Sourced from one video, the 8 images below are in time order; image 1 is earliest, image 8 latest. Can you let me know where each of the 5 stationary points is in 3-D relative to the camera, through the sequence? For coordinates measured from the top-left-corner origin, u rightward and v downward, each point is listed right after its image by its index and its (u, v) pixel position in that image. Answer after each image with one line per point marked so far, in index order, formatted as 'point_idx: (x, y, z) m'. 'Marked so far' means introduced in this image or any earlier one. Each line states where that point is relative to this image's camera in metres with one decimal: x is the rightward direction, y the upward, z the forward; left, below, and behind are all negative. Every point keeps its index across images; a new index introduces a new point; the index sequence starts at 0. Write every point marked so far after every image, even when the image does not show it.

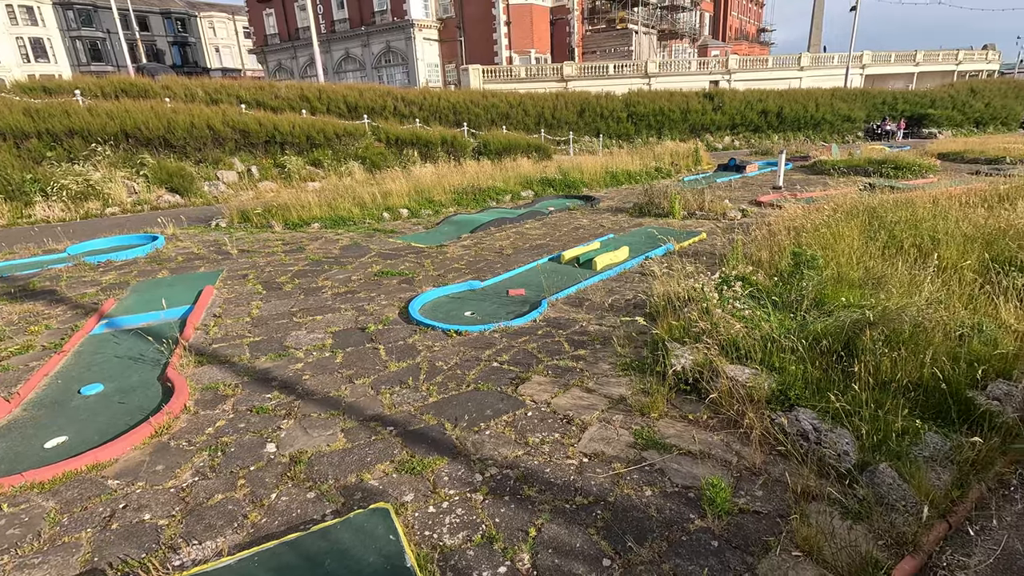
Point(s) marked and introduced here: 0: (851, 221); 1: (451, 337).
0: (+3.7, +0.7, +5.8) m
1: (-0.5, -0.4, +4.5) m
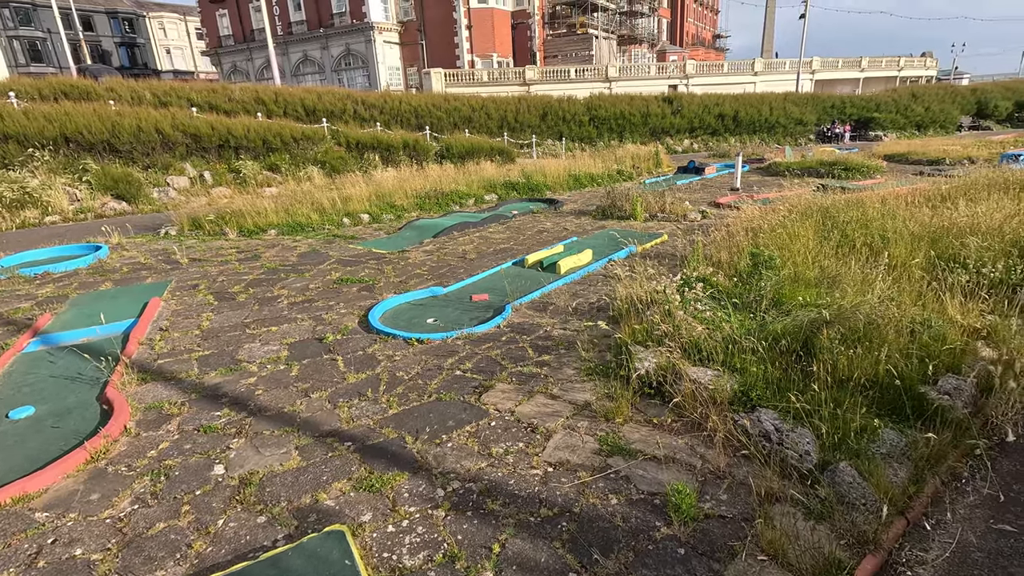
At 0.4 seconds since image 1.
0: (+3.3, +0.7, +5.9) m
1: (-0.8, -0.5, +4.4) m
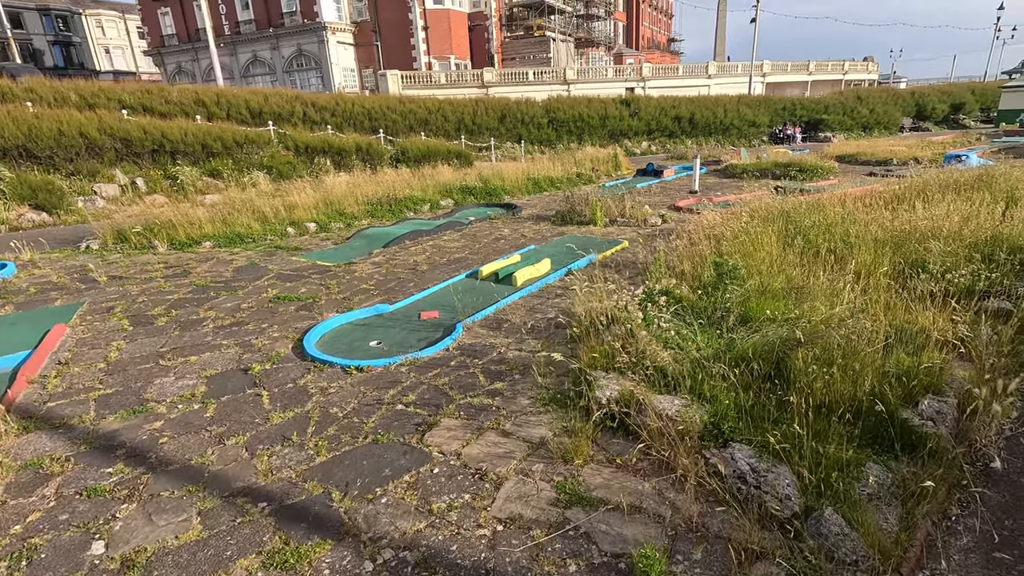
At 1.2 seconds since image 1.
0: (+2.7, +0.7, +5.7) m
1: (-1.2, -0.6, +4.0) m
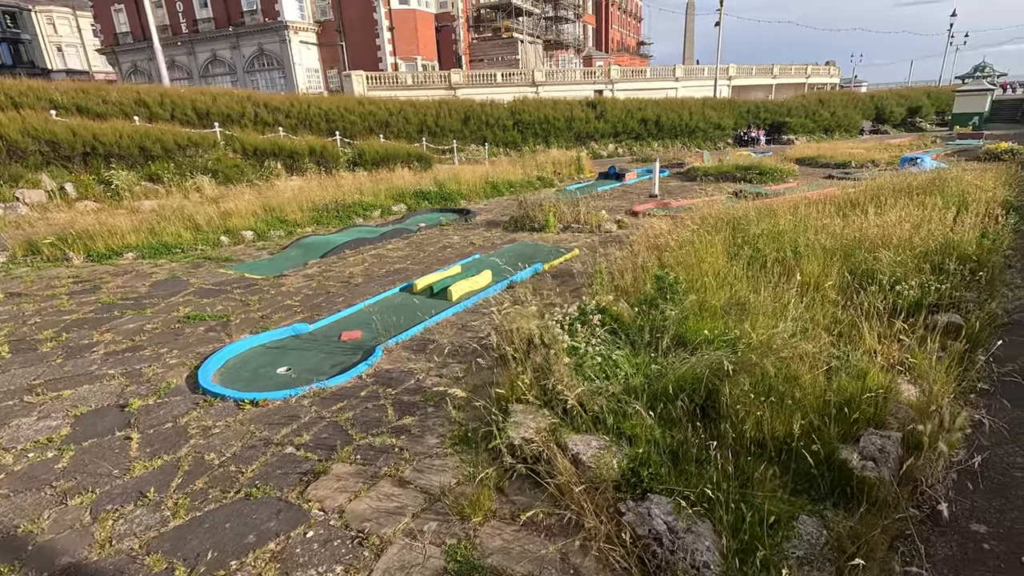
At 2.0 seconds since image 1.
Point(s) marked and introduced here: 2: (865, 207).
0: (+2.1, +0.5, +5.5) m
1: (-1.8, -0.8, +3.5) m
2: (+4.6, +1.0, +7.0) m
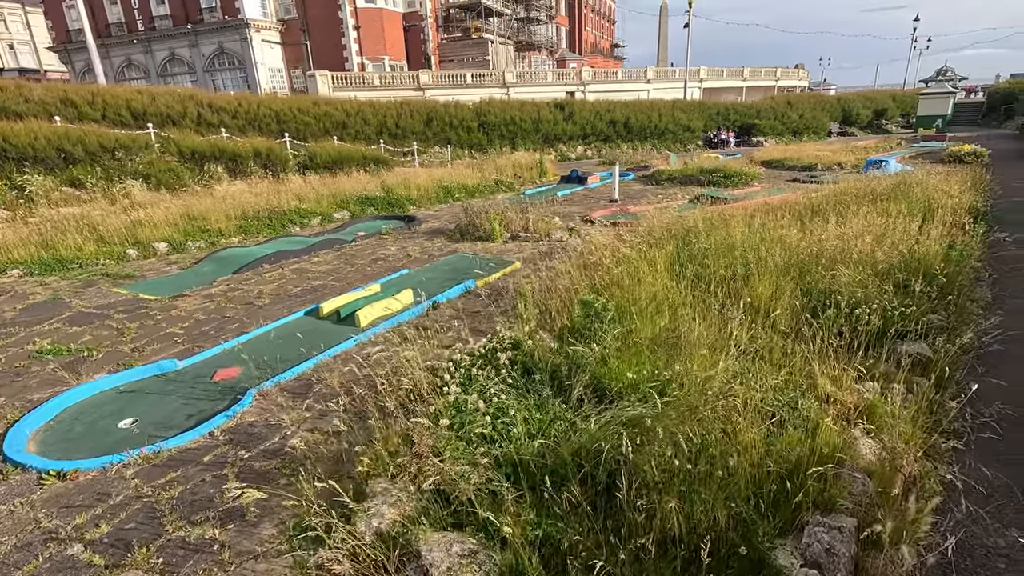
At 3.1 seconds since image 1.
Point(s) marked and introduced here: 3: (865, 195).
0: (+1.3, +0.4, +4.9) m
1: (-2.4, -1.0, +2.8) m
2: (+3.8, +0.9, +6.5) m
3: (+5.0, +1.3, +7.5) m
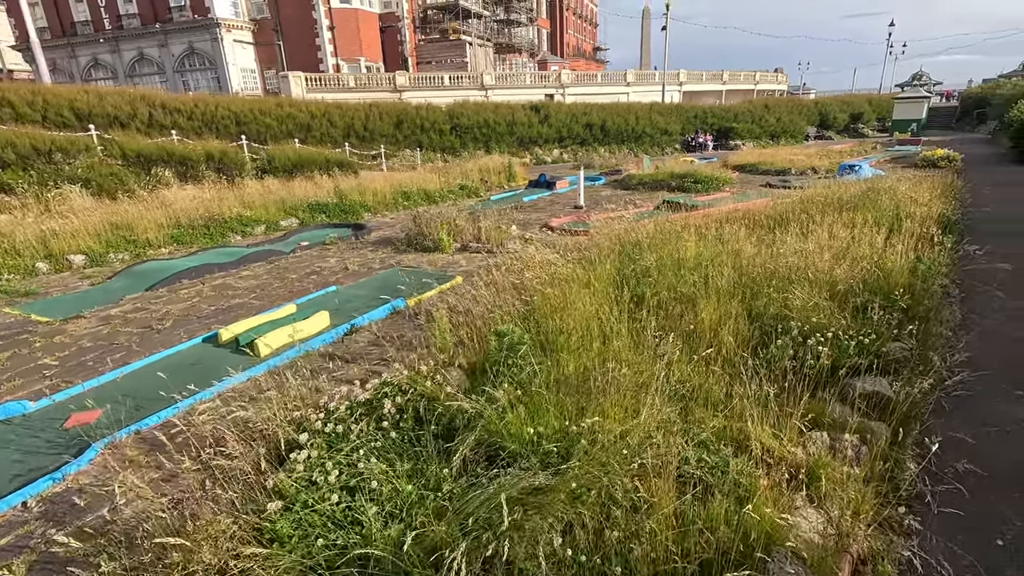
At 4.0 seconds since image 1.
0: (+0.7, +0.2, +4.4) m
1: (-3.0, -1.2, +2.2) m
2: (+3.1, +0.7, +6.1) m
3: (+4.3, +1.1, +7.2) m
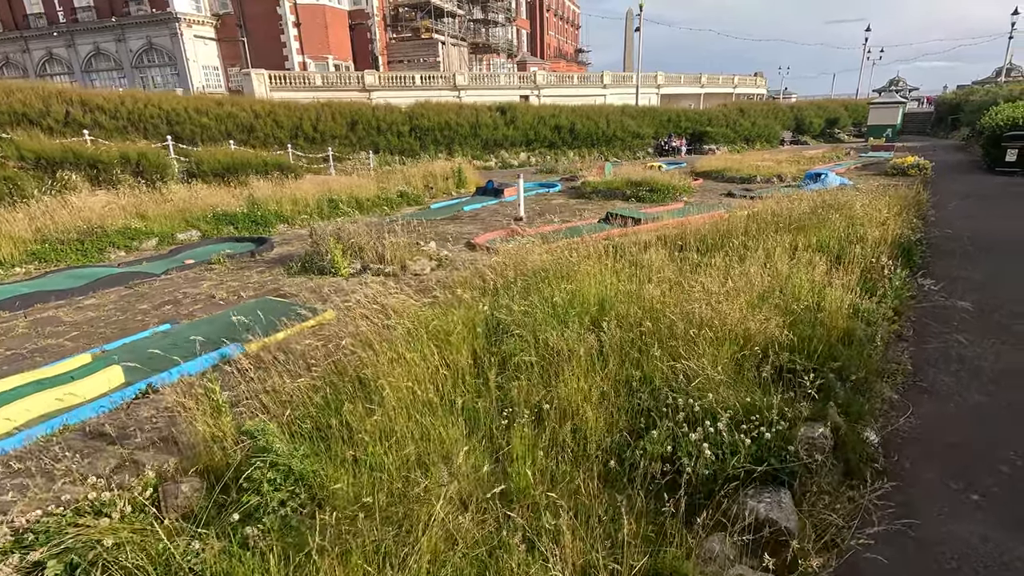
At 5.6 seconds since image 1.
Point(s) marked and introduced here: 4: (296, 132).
0: (-0.4, -0.2, +3.4) m
1: (-4.0, -1.5, +1.1) m
2: (+2.0, +0.4, +5.2) m
3: (+3.1, +0.8, +6.3) m
4: (-7.4, +5.5, +18.6) m
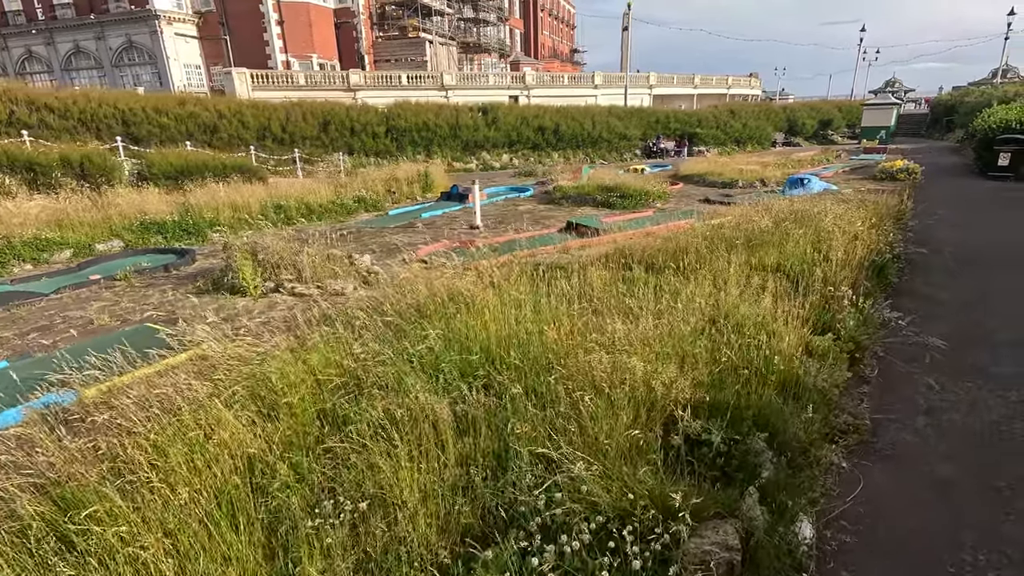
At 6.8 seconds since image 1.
0: (-1.1, -0.4, +2.7) m
1: (-4.7, -1.7, +0.4) m
2: (+1.2, +0.1, +4.5) m
3: (+2.4, +0.6, +5.6) m
4: (-8.2, +5.2, +17.9) m
